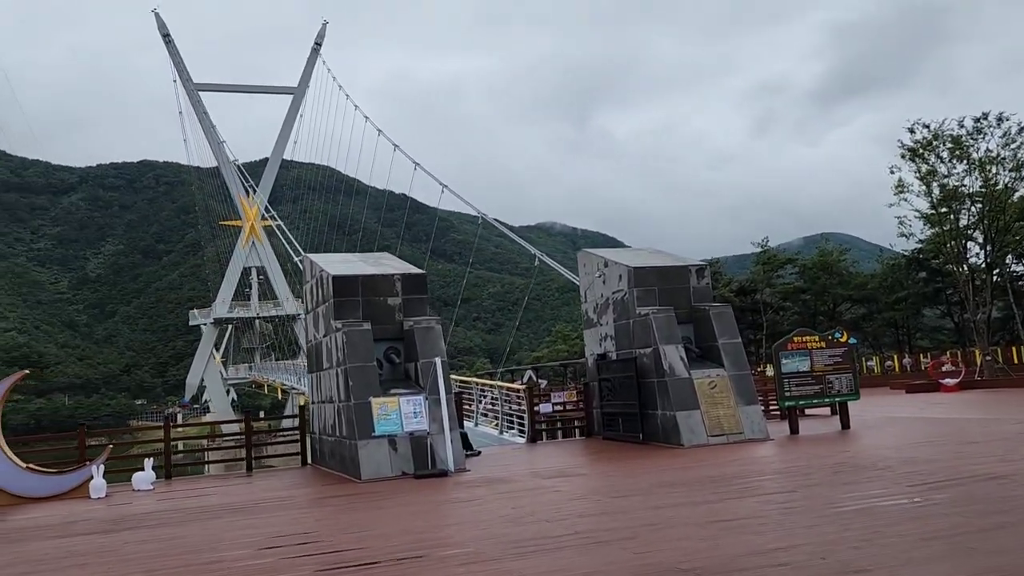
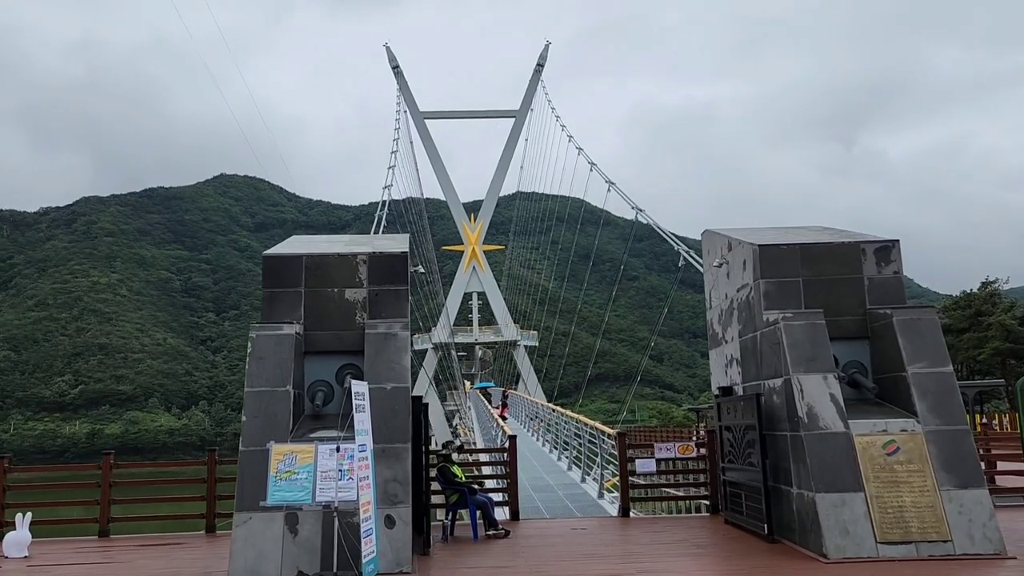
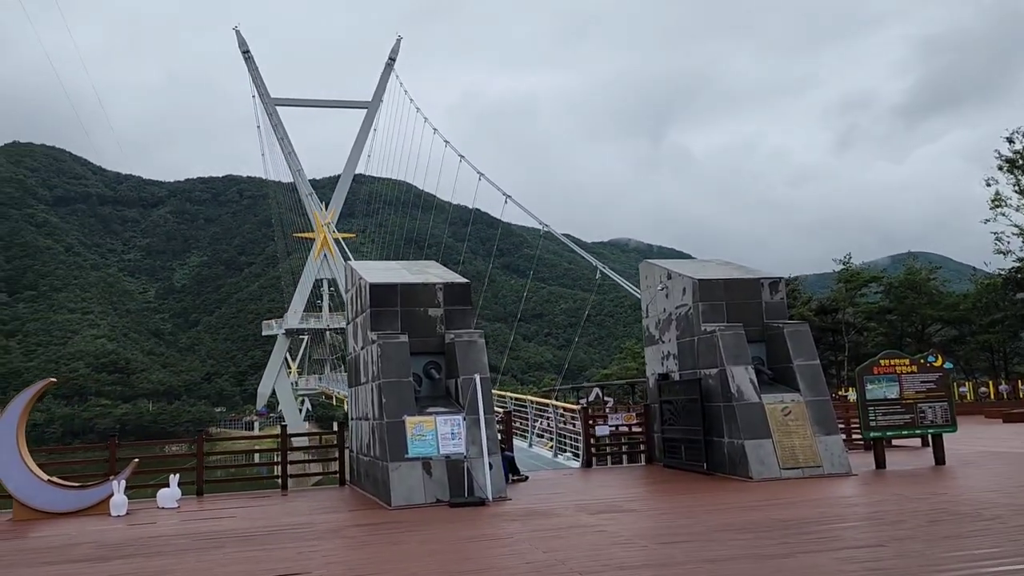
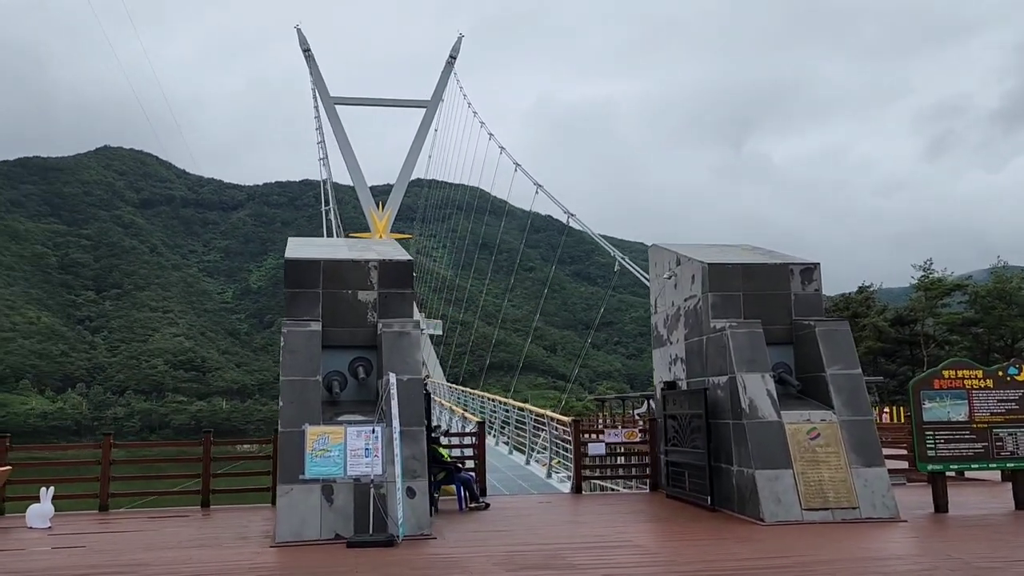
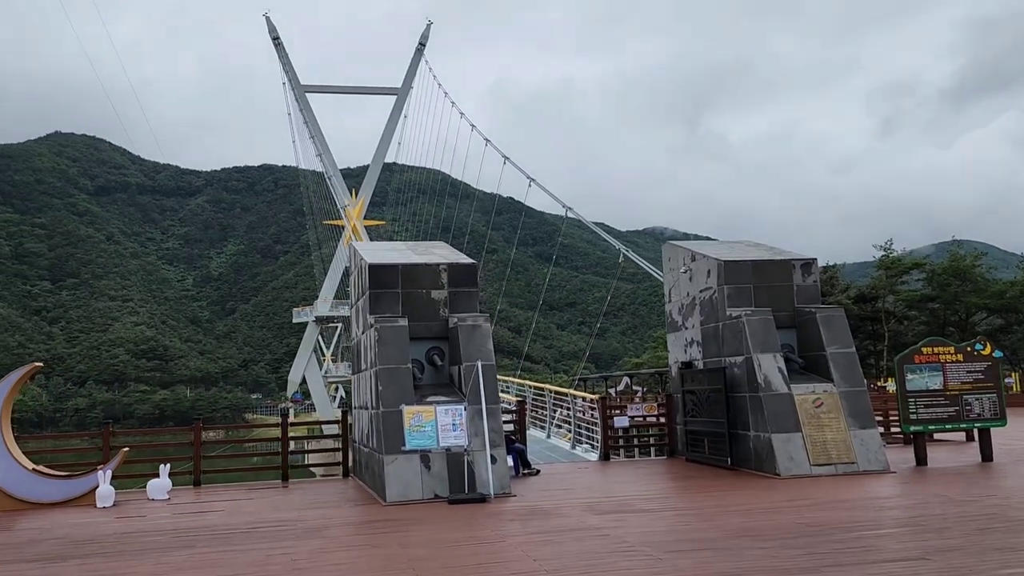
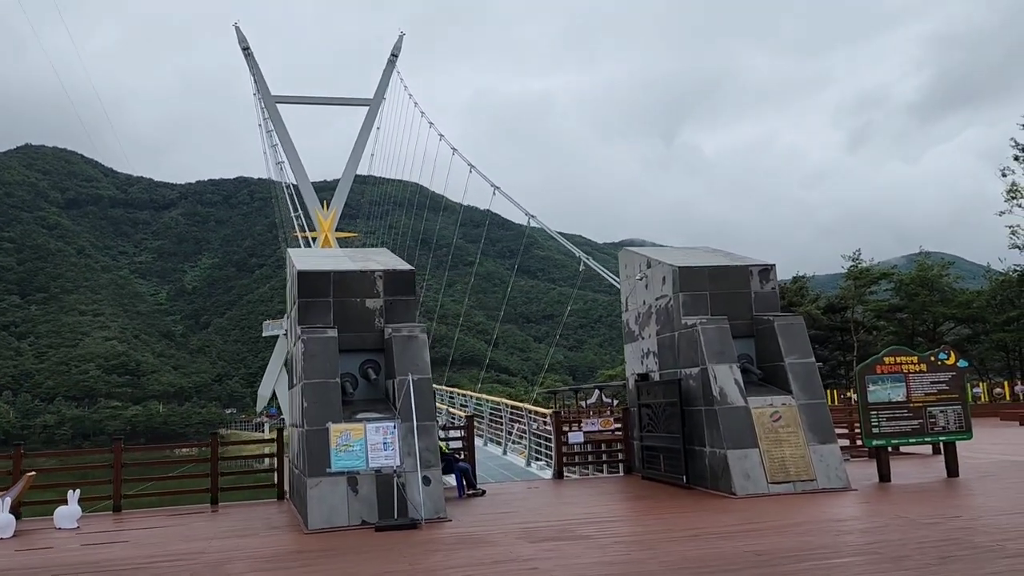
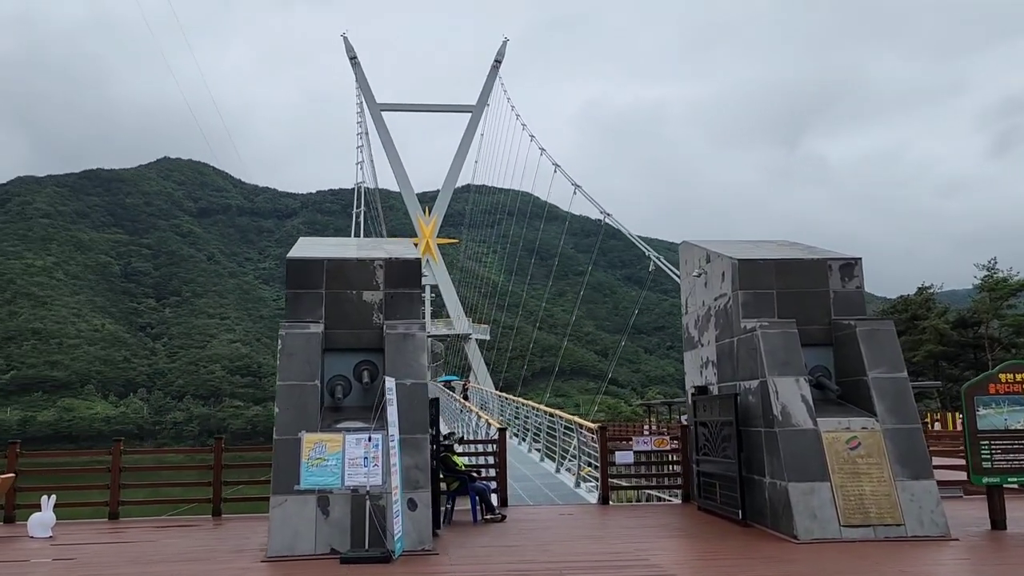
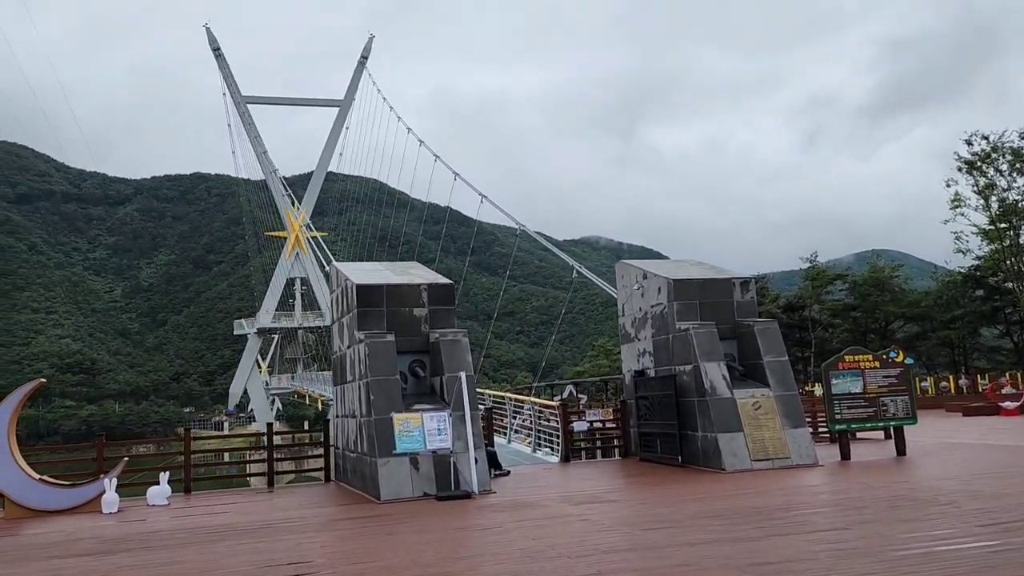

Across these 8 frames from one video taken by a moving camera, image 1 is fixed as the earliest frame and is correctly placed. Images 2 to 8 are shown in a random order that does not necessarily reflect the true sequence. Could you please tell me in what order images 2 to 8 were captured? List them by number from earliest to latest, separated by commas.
8, 3, 5, 6, 4, 7, 2
